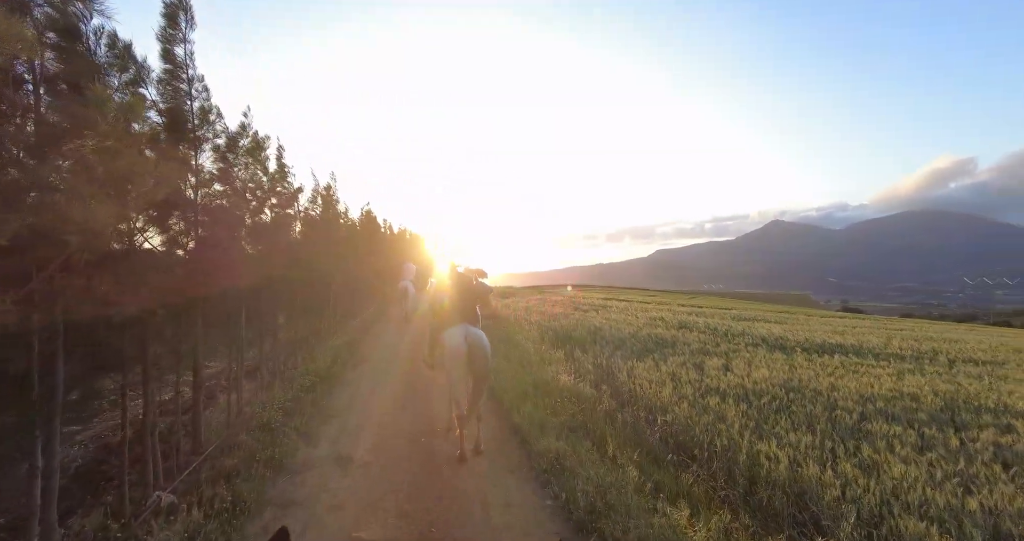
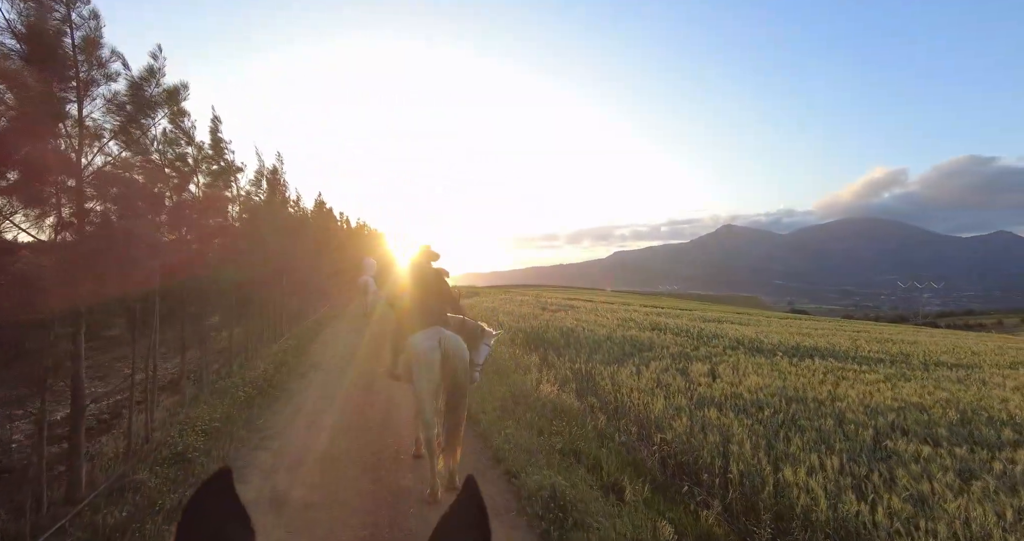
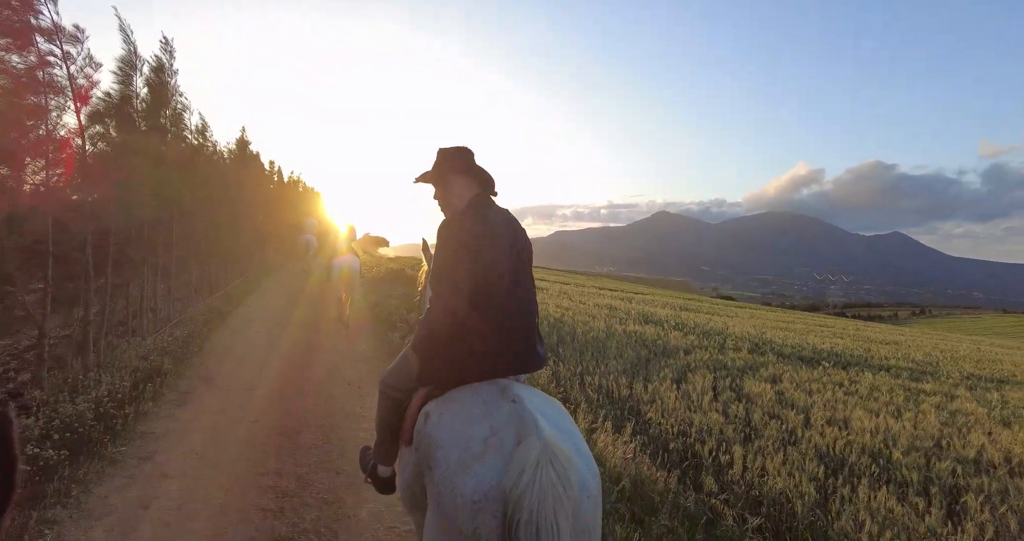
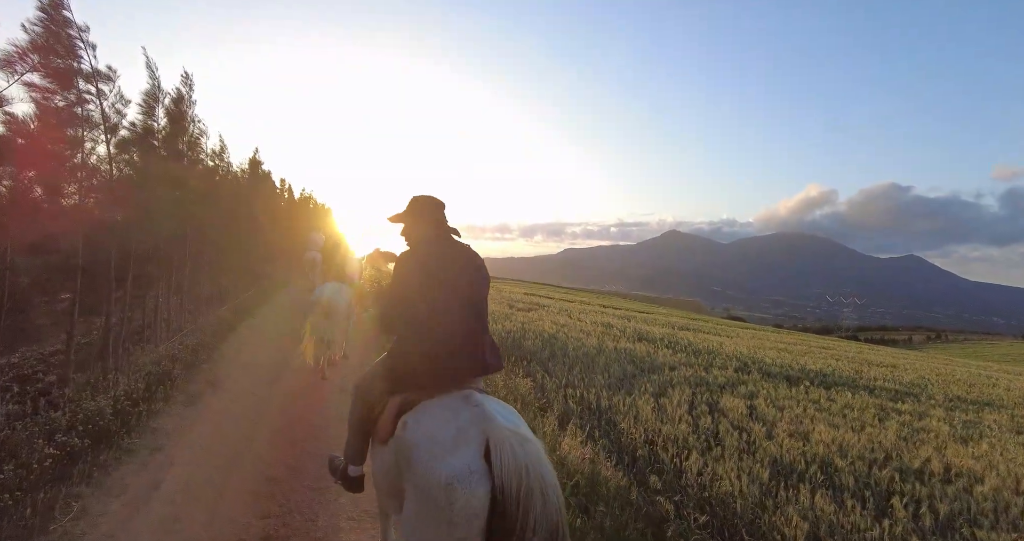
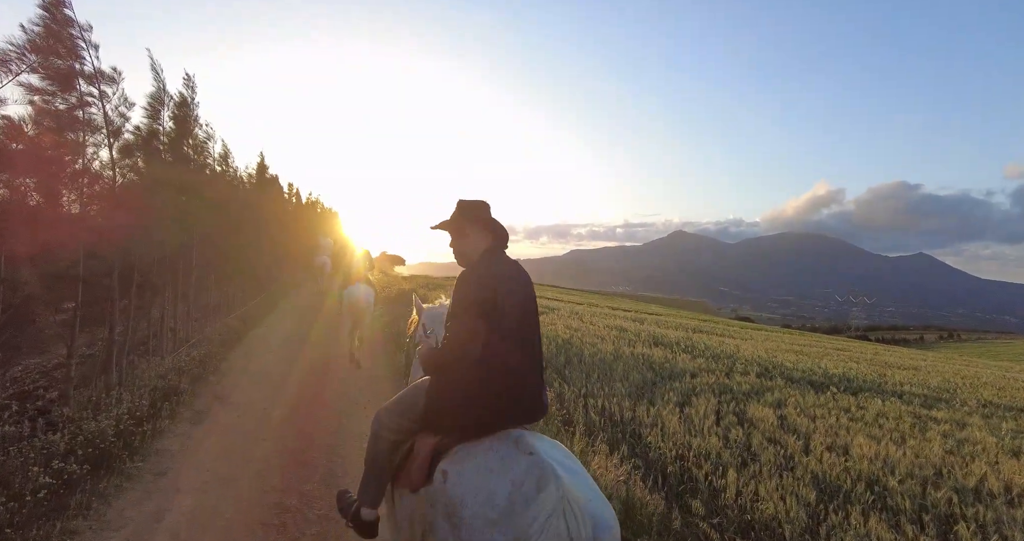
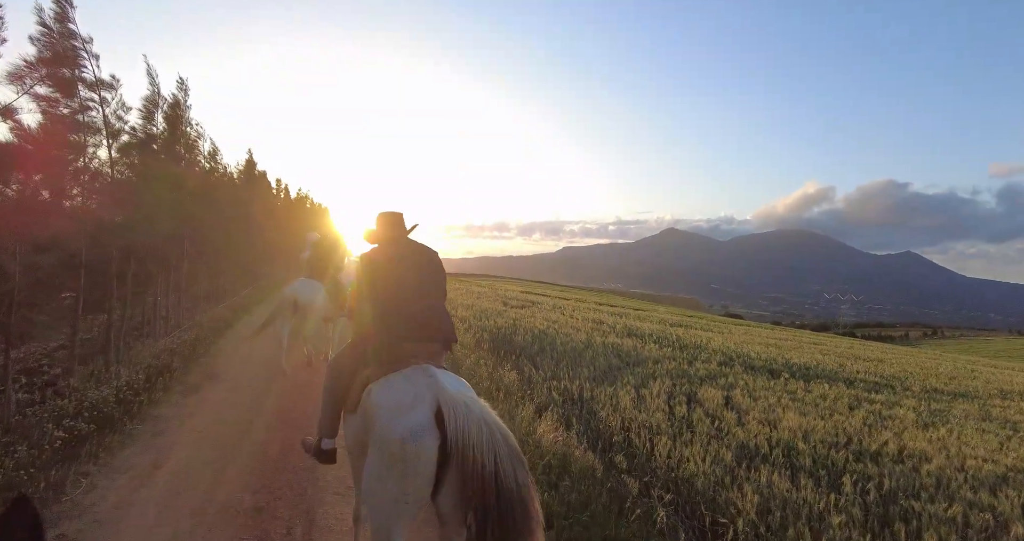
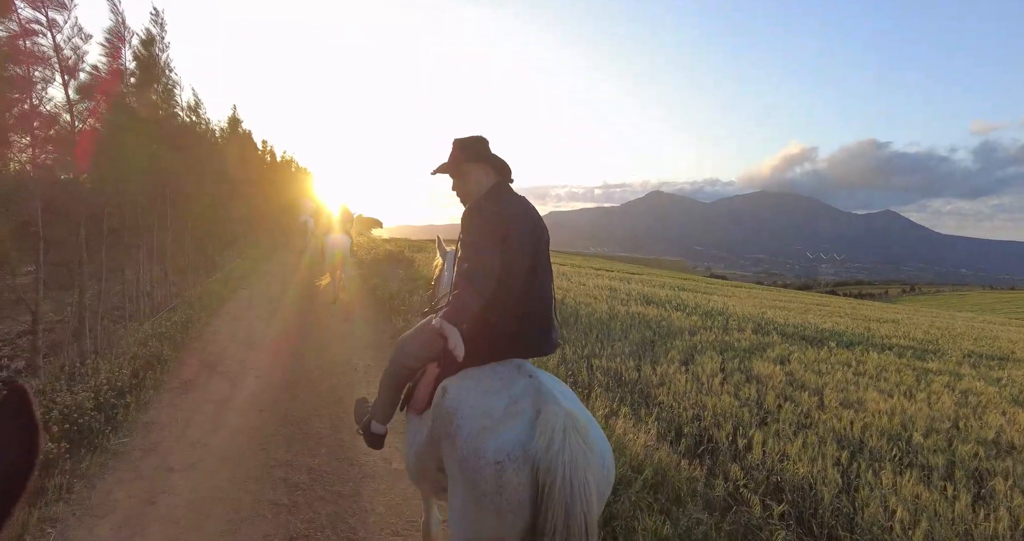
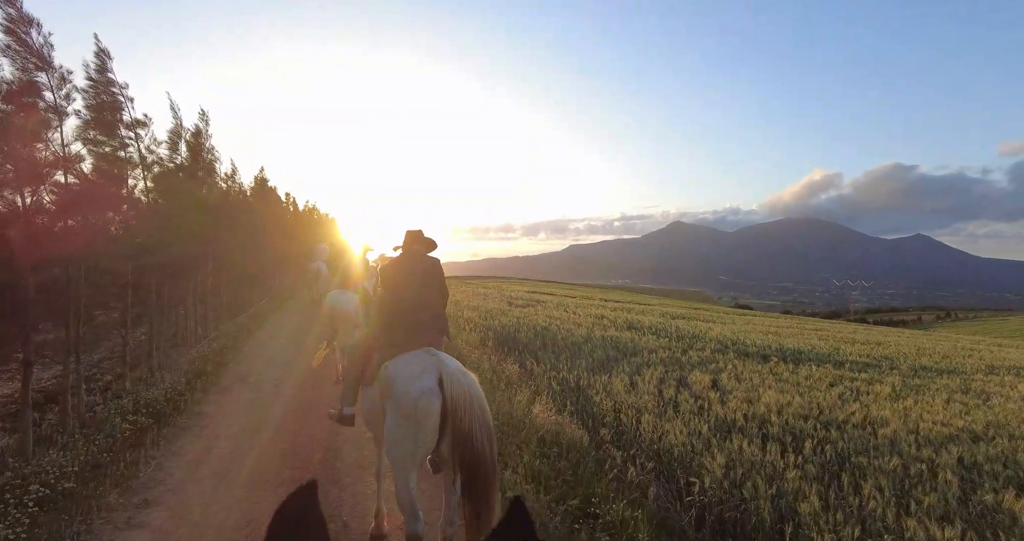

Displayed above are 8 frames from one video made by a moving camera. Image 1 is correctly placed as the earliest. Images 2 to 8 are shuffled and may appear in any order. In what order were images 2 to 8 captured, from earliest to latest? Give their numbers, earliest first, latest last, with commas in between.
2, 8, 6, 4, 5, 3, 7
